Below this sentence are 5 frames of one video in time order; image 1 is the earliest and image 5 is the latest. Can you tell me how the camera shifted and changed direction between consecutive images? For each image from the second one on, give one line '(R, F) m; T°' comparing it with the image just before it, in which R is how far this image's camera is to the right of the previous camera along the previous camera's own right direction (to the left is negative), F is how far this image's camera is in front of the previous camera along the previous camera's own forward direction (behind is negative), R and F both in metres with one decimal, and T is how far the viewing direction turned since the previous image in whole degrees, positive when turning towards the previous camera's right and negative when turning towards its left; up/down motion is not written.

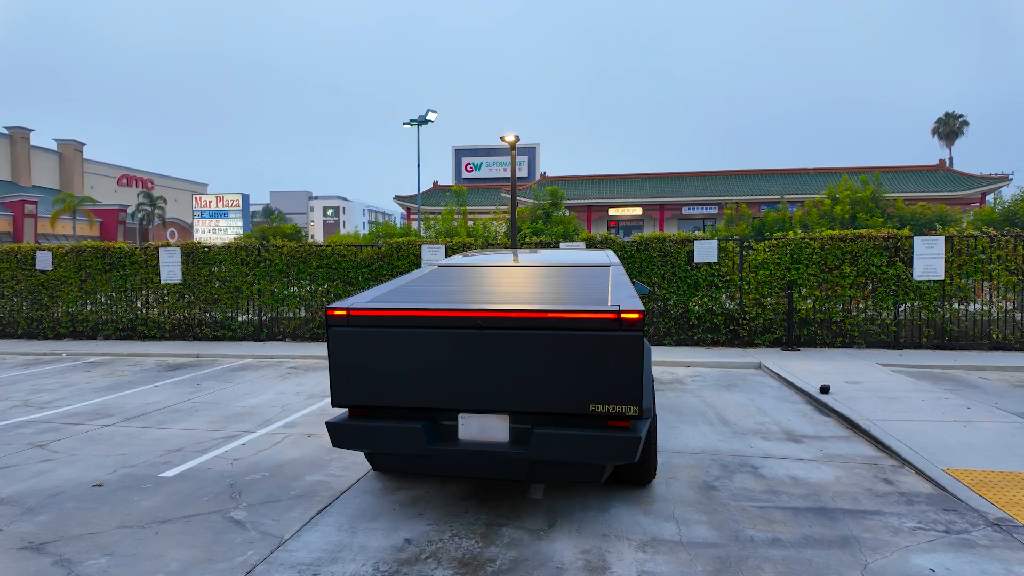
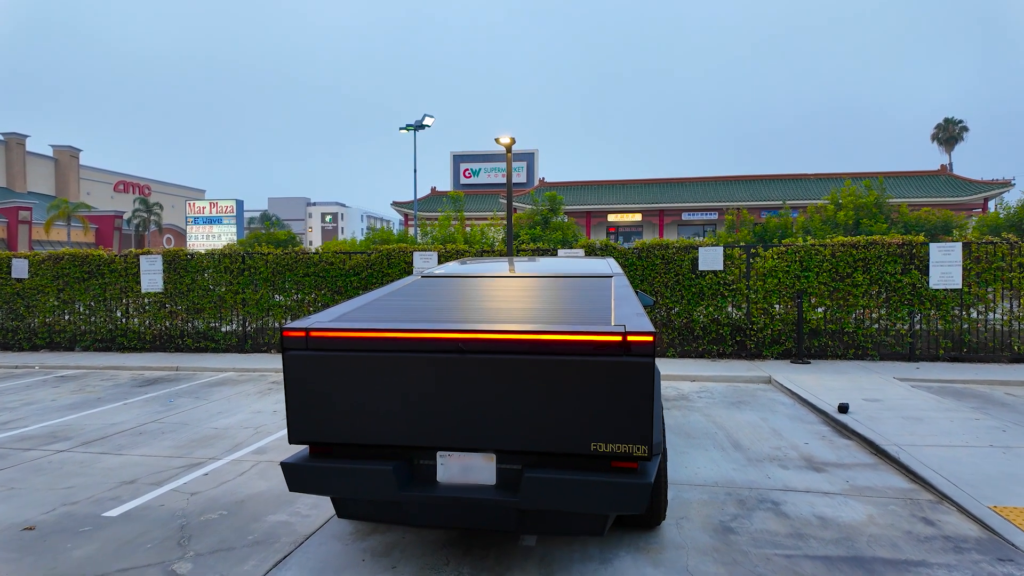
(+0.1, +0.5) m; 0°
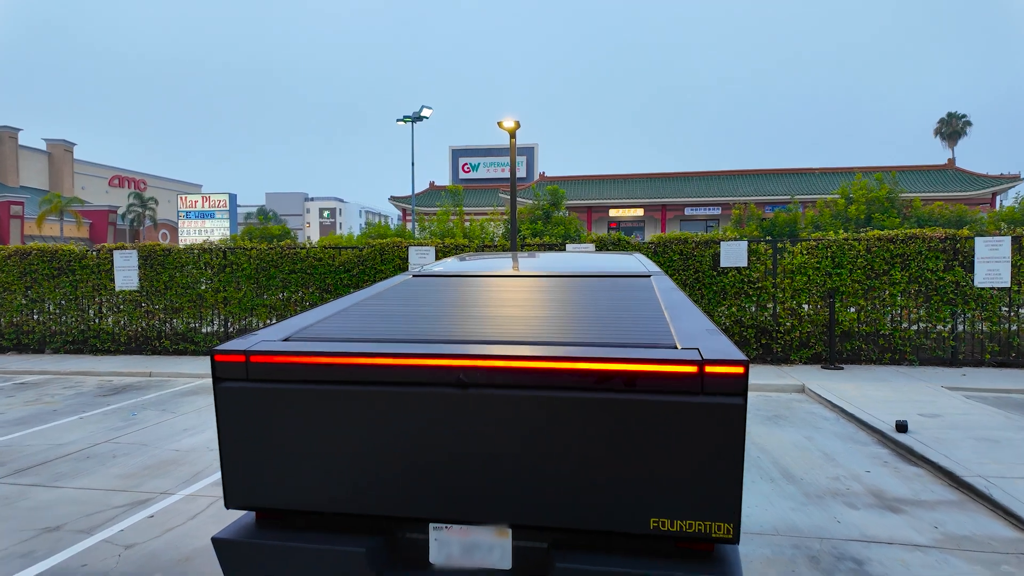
(-0.1, +0.9) m; 0°
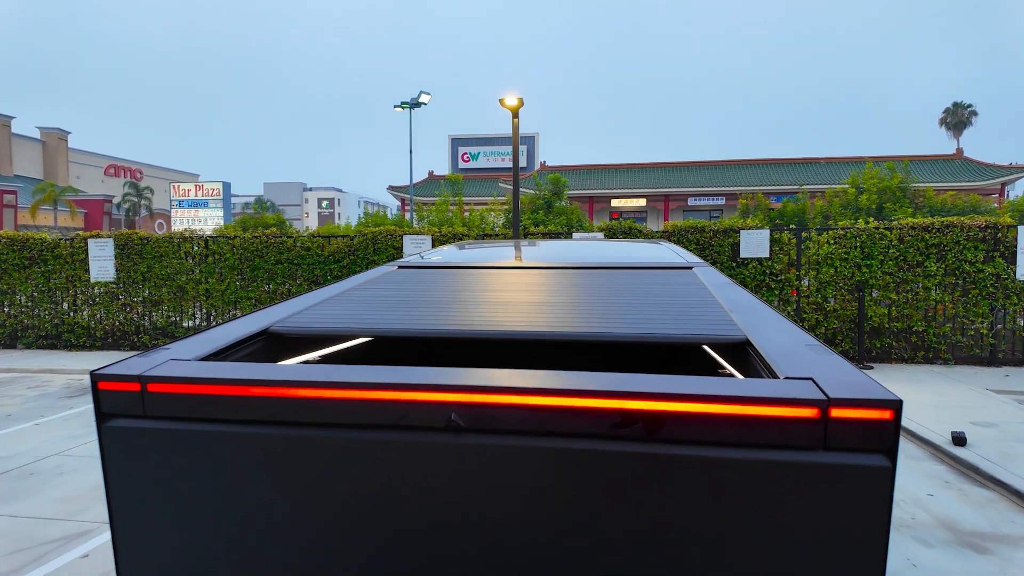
(0.0, +0.7) m; 0°
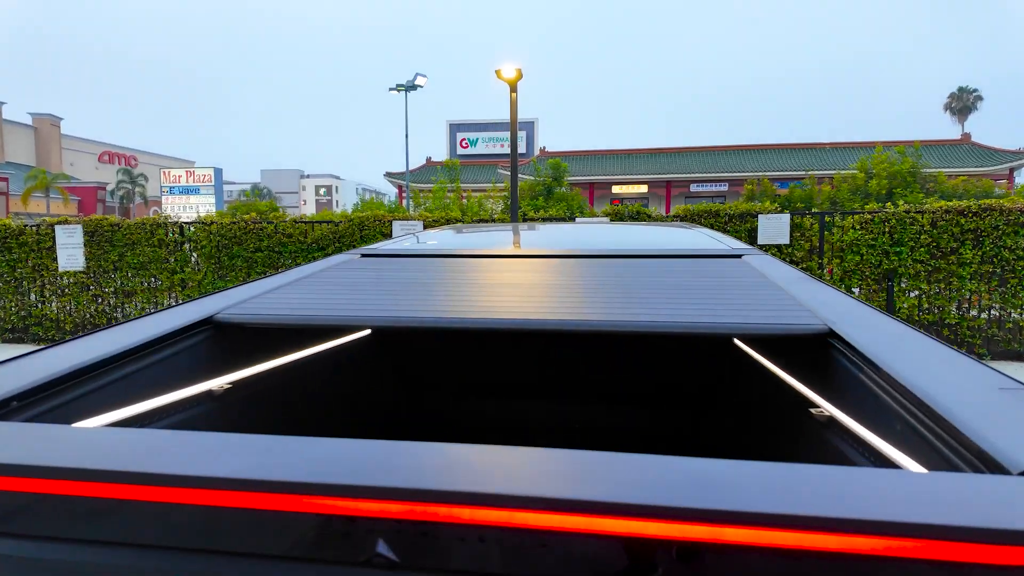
(0.0, +0.7) m; 0°
